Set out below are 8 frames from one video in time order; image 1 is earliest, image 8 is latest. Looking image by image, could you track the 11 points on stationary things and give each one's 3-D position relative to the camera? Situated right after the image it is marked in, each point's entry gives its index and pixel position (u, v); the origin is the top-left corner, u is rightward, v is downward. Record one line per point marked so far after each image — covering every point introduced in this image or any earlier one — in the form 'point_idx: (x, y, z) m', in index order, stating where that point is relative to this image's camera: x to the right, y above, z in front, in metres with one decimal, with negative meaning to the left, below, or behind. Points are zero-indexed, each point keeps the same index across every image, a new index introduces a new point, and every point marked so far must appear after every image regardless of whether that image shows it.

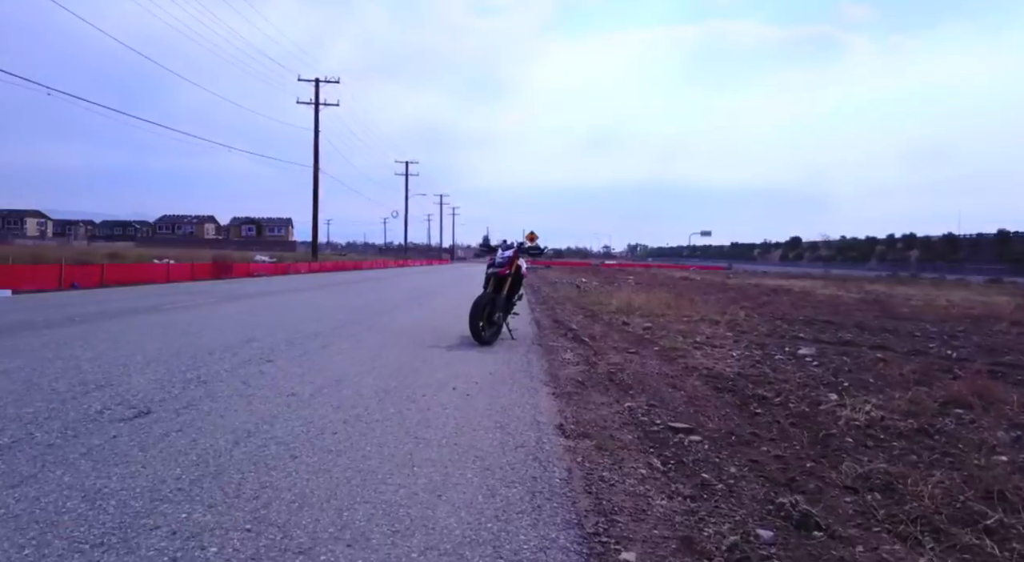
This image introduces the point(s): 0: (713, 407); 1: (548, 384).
0: (+2.3, -1.4, +6.7) m
1: (+0.5, -1.3, +7.6) m
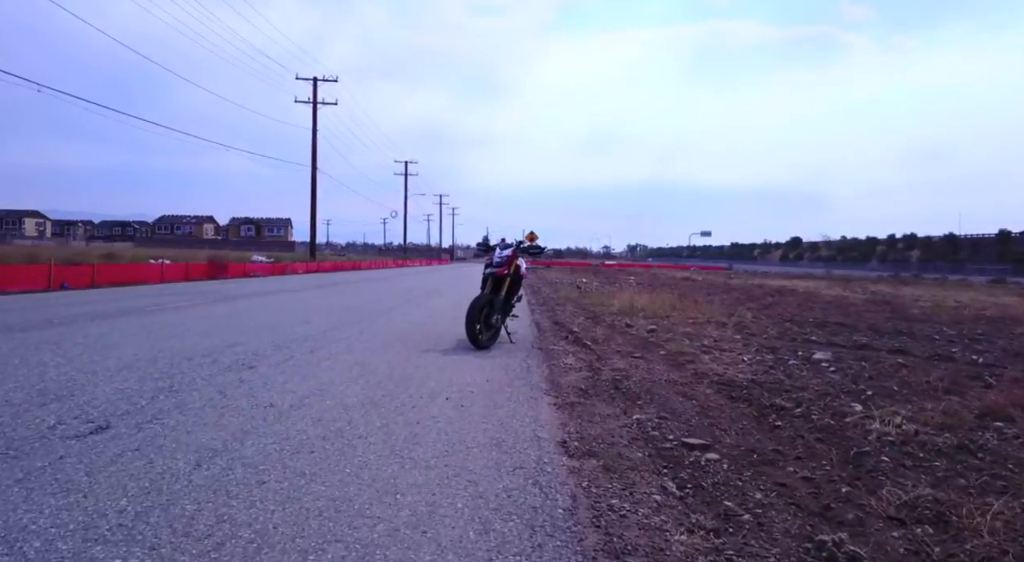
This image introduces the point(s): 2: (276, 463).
0: (+2.2, -1.4, +6.1) m
1: (+0.4, -1.3, +7.1) m
2: (-1.7, -1.3, +4.4) m
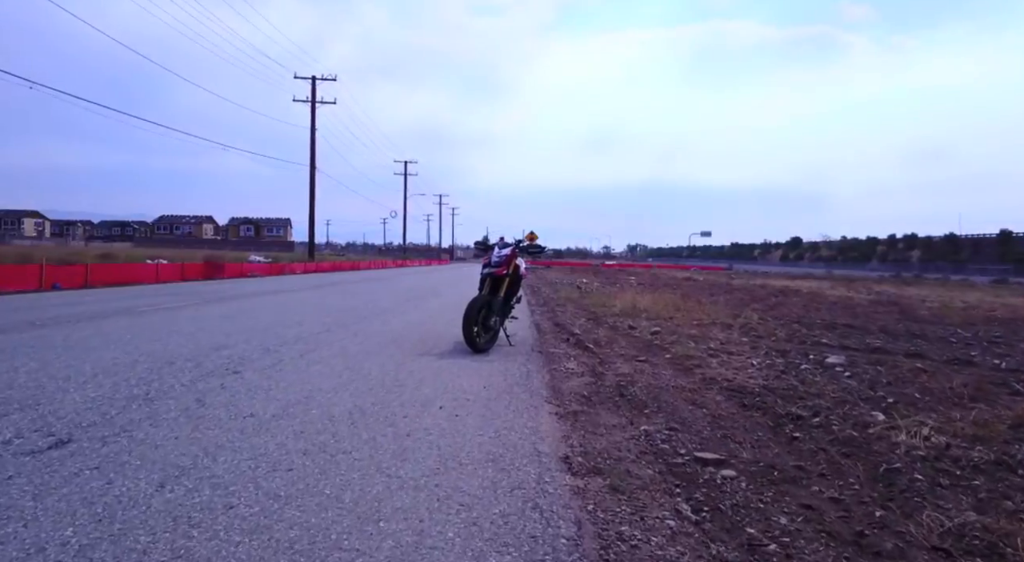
0: (+2.2, -1.4, +5.7) m
1: (+0.4, -1.4, +6.7) m
2: (-1.8, -1.3, +3.9) m
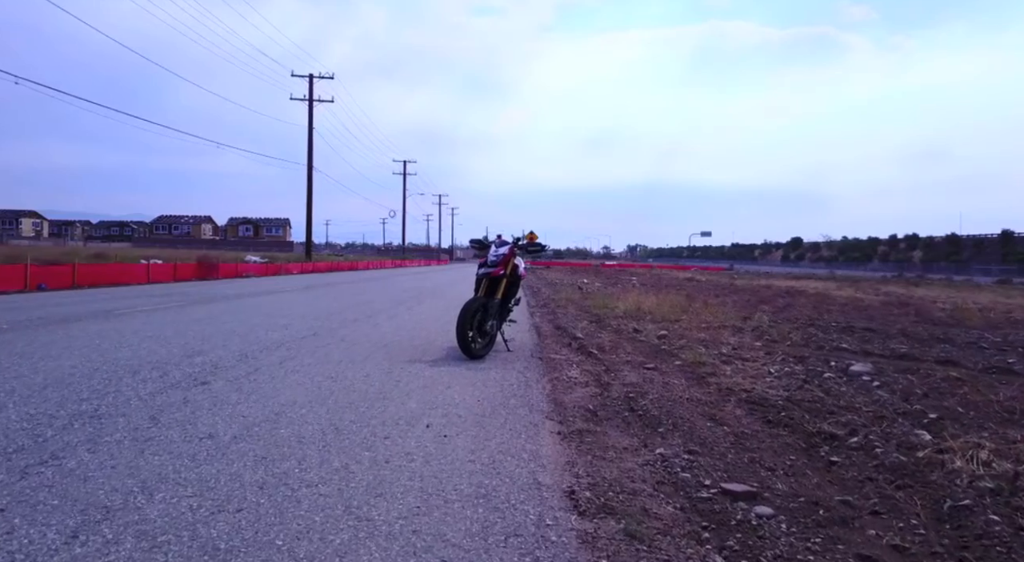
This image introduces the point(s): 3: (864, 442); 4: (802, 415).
0: (+2.2, -1.5, +5.0) m
1: (+0.4, -1.4, +5.9) m
2: (-1.8, -1.4, +3.2) m
3: (+3.1, -1.4, +5.3) m
4: (+3.1, -1.4, +6.3) m
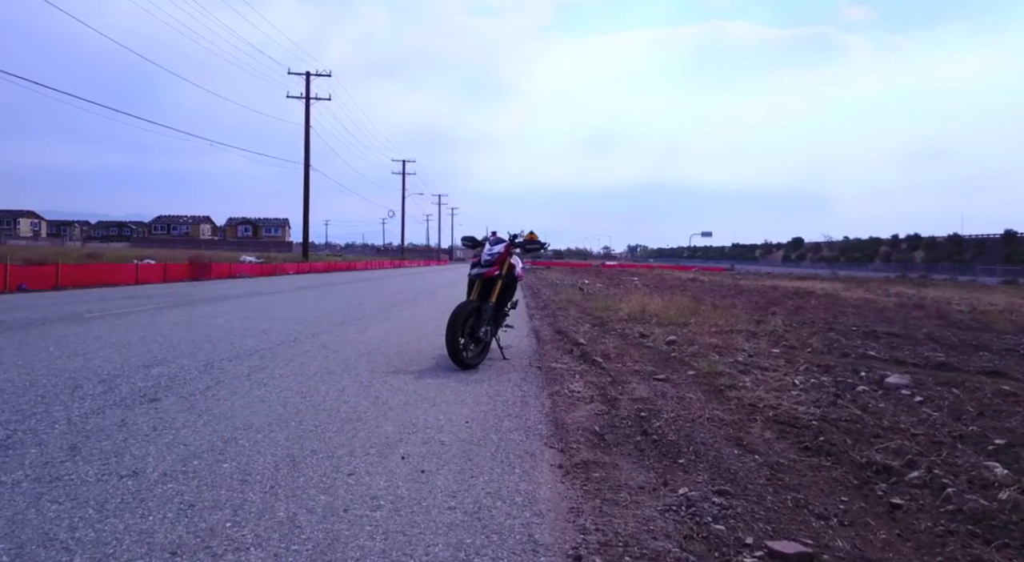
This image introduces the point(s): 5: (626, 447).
0: (+2.1, -1.5, +4.1) m
1: (+0.3, -1.4, +5.1) m
2: (-1.8, -1.4, +2.3) m
3: (+3.1, -1.4, +4.4) m
4: (+3.0, -1.4, +5.4) m
5: (+1.0, -1.4, +5.1) m
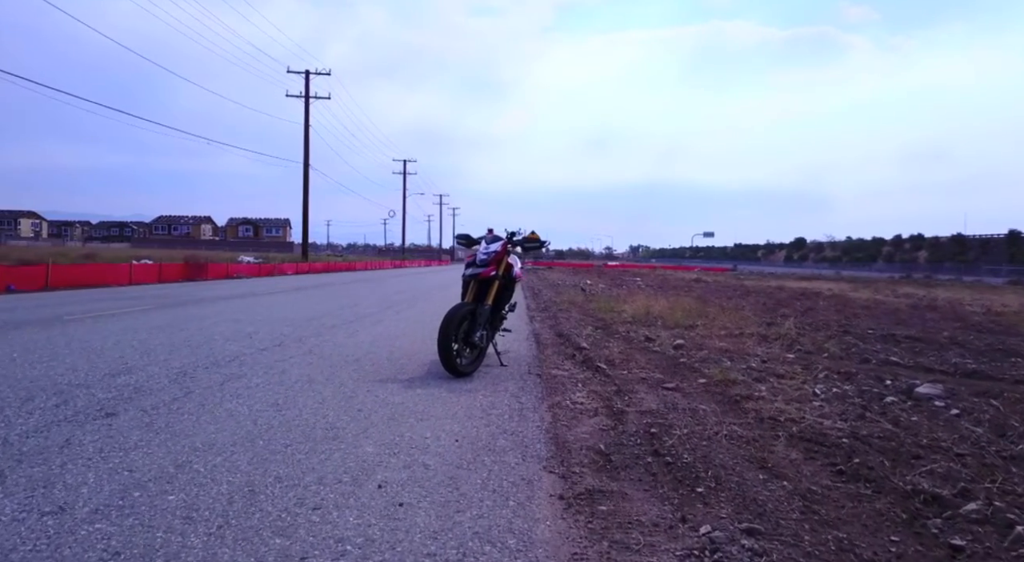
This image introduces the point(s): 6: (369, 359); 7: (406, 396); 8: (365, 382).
0: (+2.1, -1.5, +3.5) m
1: (+0.3, -1.4, +4.5) m
2: (-1.9, -1.4, +1.7) m
3: (+3.0, -1.5, +3.8) m
4: (+3.0, -1.5, +4.8) m
5: (+0.9, -1.4, +4.5) m
6: (-2.1, -1.1, +8.8) m
7: (-1.2, -1.3, +6.6) m
8: (-1.8, -1.2, +7.2) m
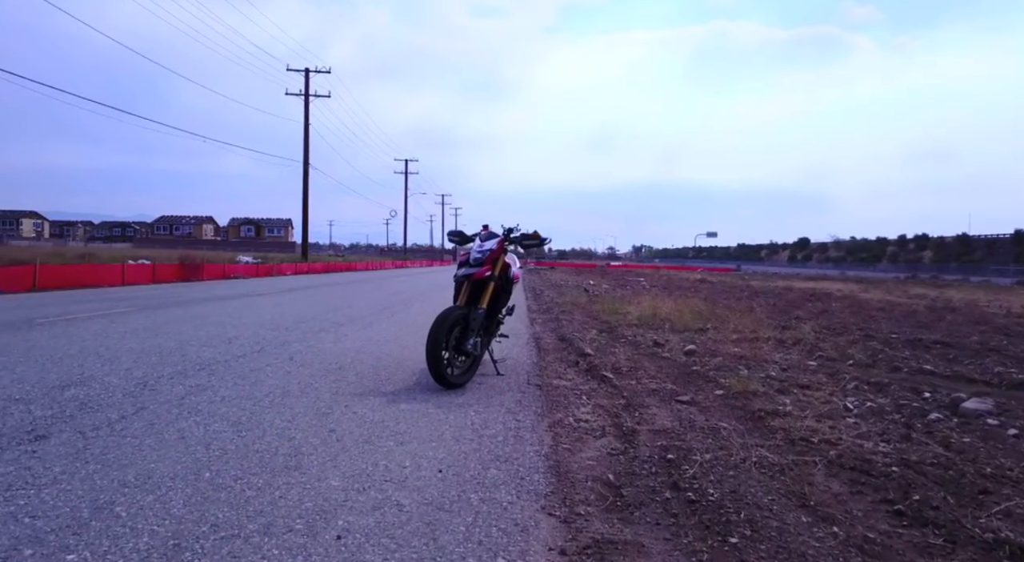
0: (+2.0, -1.5, +2.7) m
1: (+0.2, -1.4, +3.7) m
2: (-2.0, -1.4, +1.0) m
3: (+3.0, -1.5, +3.0) m
4: (+2.9, -1.5, +4.0) m
5: (+0.9, -1.4, +3.7) m
6: (-2.2, -1.2, +8.1) m
7: (-1.2, -1.3, +5.9) m
8: (-1.8, -1.2, +6.5) m
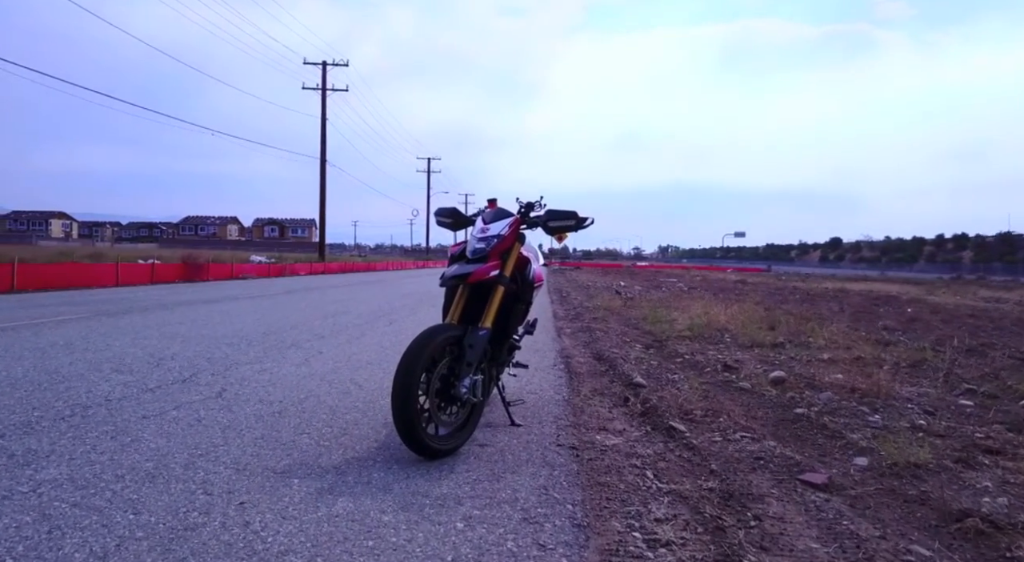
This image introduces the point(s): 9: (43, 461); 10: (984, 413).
0: (+2.0, -1.5, 0.0) m
1: (+0.3, -1.4, +1.1) m
2: (-2.1, -1.4, -1.6) m
3: (+3.0, -1.5, +0.3) m
4: (+2.9, -1.5, +1.3) m
5: (+0.9, -1.5, +1.0) m
6: (-2.0, -1.2, +5.5) m
7: (-1.1, -1.3, +3.3) m
8: (-1.7, -1.3, +3.9) m
9: (-3.2, -1.2, +4.1) m
10: (+4.8, -1.3, +6.0) m
